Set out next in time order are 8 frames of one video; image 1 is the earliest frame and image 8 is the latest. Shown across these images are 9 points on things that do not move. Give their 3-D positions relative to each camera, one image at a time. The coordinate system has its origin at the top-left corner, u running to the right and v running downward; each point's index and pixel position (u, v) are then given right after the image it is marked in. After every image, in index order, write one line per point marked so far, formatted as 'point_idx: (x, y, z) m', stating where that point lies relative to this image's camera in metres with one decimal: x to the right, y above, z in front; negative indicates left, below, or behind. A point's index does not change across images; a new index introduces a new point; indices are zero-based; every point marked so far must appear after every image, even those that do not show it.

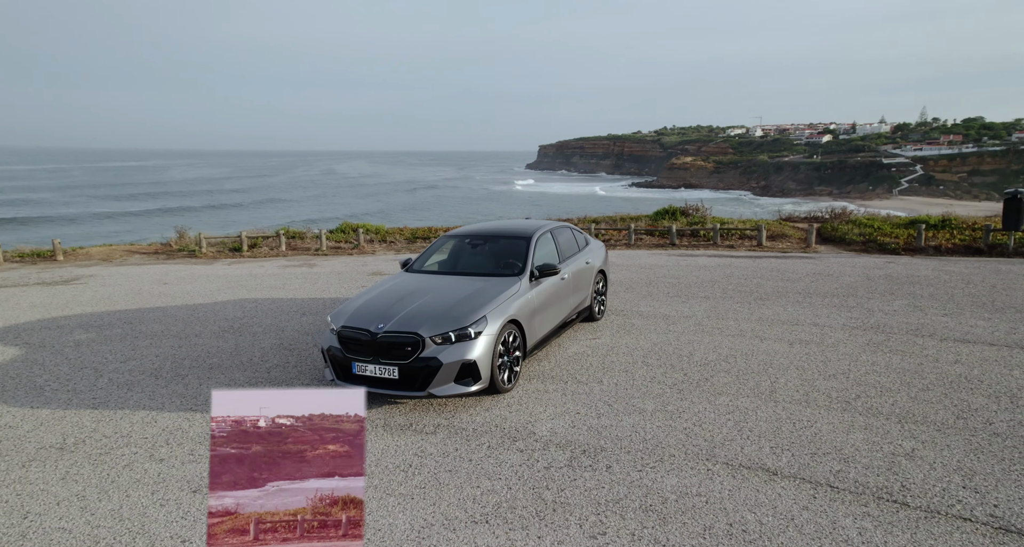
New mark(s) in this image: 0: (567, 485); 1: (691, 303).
0: (+0.4, -1.3, +3.6) m
1: (+2.7, -0.5, +8.9) m
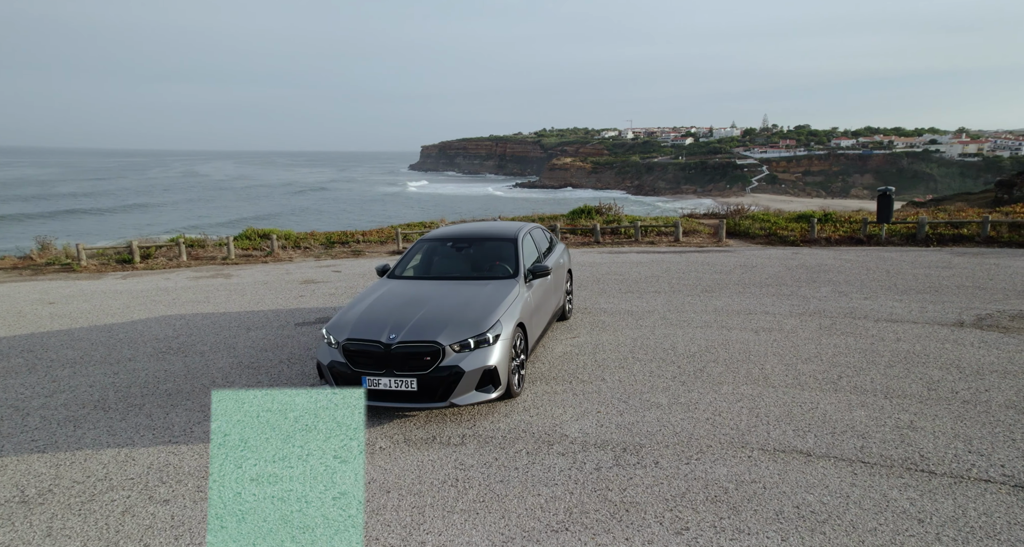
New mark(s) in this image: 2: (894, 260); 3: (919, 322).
0: (+0.7, -1.3, +3.6) m
1: (+2.1, -0.4, +9.2) m
2: (+9.2, +0.4, +14.0) m
3: (+5.3, -0.6, +7.9) m
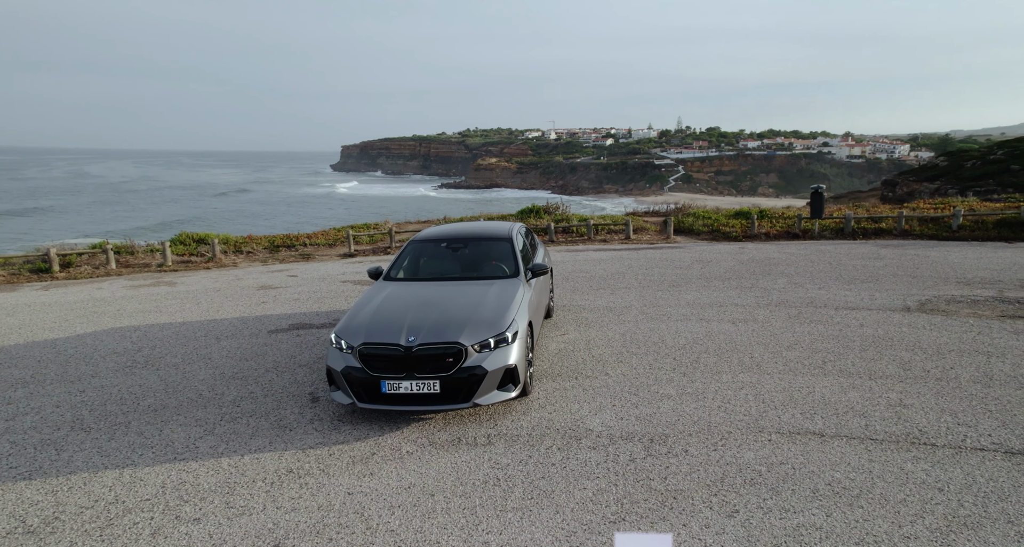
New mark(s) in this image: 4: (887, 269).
0: (+1.0, -1.3, +3.7) m
1: (+1.7, -0.3, +9.5) m
2: (+8.2, +0.6, +14.9) m
3: (+5.1, -0.5, +8.5) m
4: (+7.8, +0.1, +12.1) m
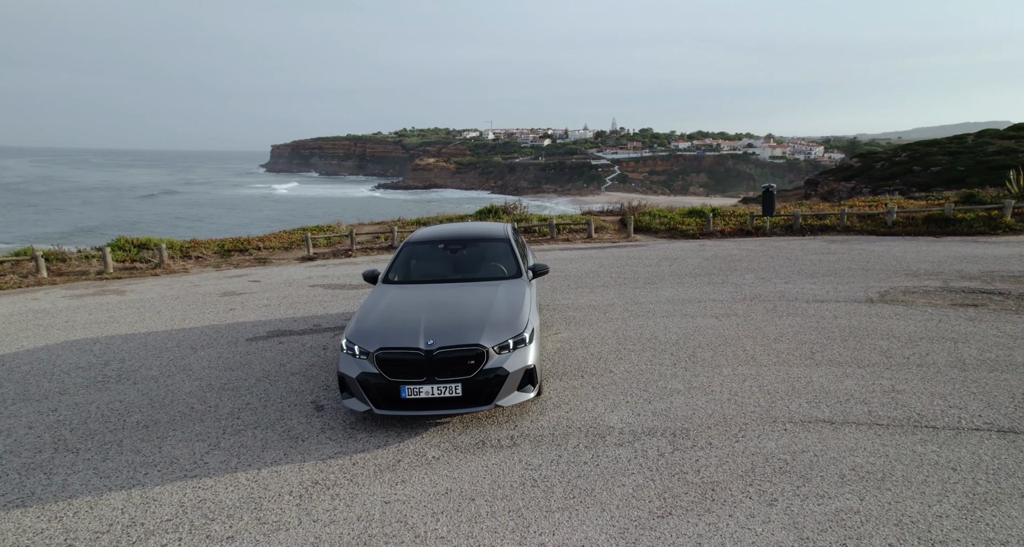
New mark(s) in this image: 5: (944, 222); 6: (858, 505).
0: (+1.2, -1.2, +3.8) m
1: (+1.4, -0.3, +9.6) m
2: (+7.3, +0.7, +15.6) m
3: (+4.8, -0.4, +8.9) m
4: (+7.2, +0.2, +12.8) m
5: (+14.3, +1.7, +19.3) m
6: (+1.9, -1.3, +3.2) m
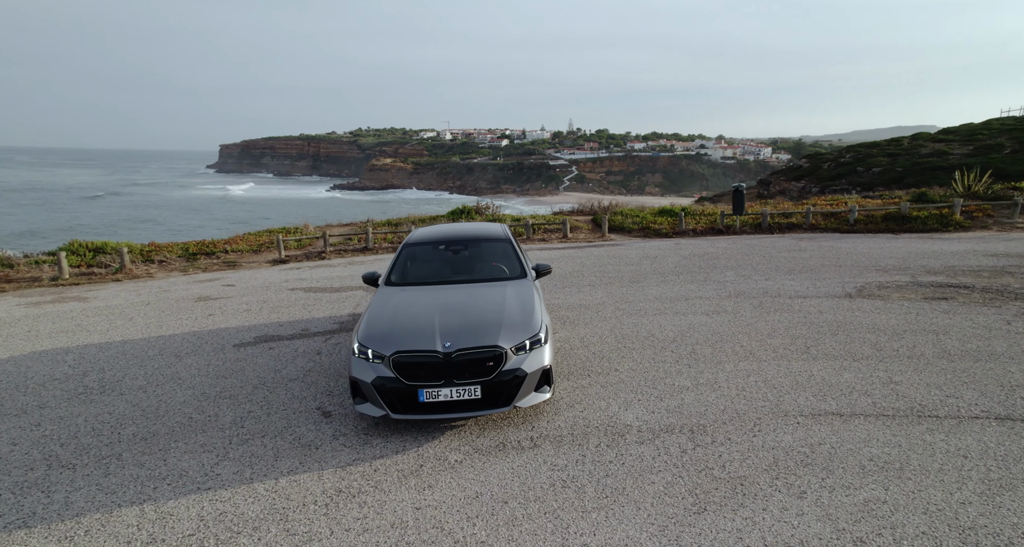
0: (+1.4, -1.2, +3.8) m
1: (+1.2, -0.3, +9.6) m
2: (+6.8, +0.8, +16.0) m
3: (+4.7, -0.3, +9.2) m
4: (+6.8, +0.3, +13.2) m
5: (+13.5, +1.9, +20.2) m
6: (+2.1, -1.3, +3.3) m
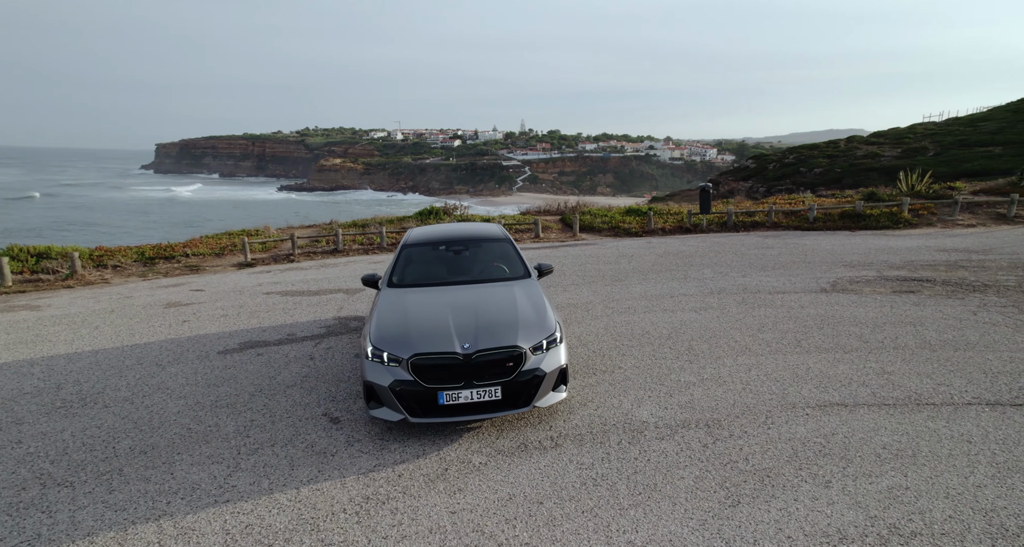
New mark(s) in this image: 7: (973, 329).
0: (+1.6, -1.2, +3.9) m
1: (+1.0, -0.3, +9.7) m
2: (+6.1, +0.9, +16.4) m
3: (+4.5, -0.3, +9.5) m
4: (+6.3, +0.4, +13.6) m
5: (+12.5, +2.0, +21.0) m
6: (+2.3, -1.2, +3.4) m
7: (+5.5, -0.7, +7.0) m
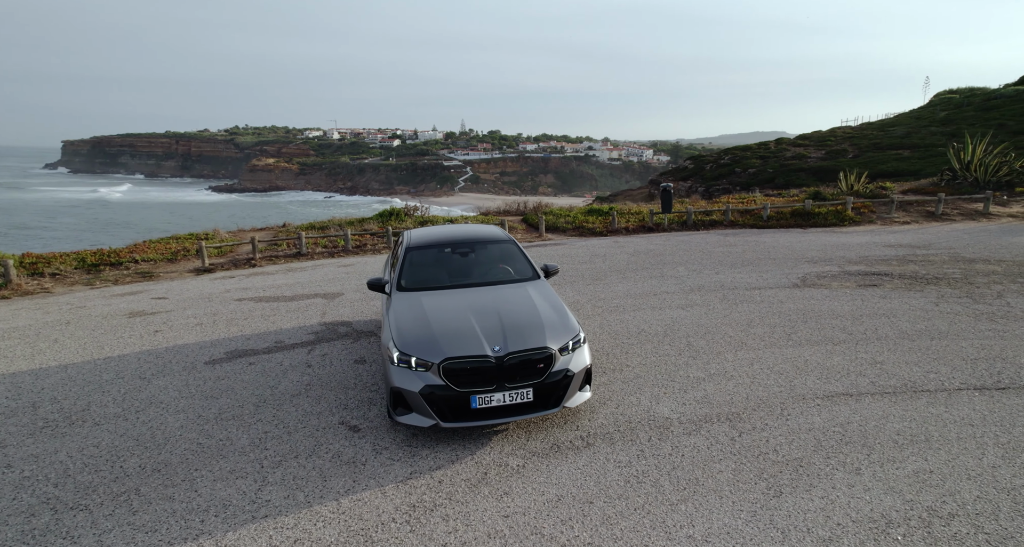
0: (+1.8, -1.2, +4.0) m
1: (+0.7, -0.3, +9.8) m
2: (+5.2, +1.0, +16.9) m
3: (+4.2, -0.2, +9.8) m
4: (+5.7, +0.5, +14.1) m
5: (+11.2, +2.2, +22.0) m
6: (+2.6, -1.2, +3.7) m
7: (+5.5, -0.6, +7.5) m
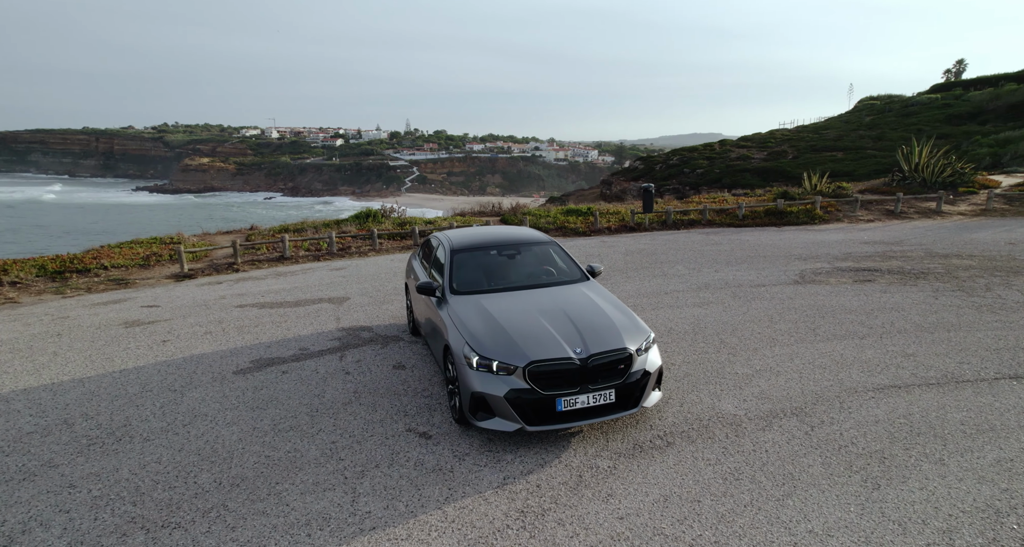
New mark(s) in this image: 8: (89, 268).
0: (+2.4, -1.2, +4.2) m
1: (+0.9, -0.3, +9.8) m
2: (+4.9, +1.0, +17.3) m
3: (+4.4, -0.2, +10.1) m
4: (+5.6, +0.5, +14.5) m
5: (+10.5, +2.3, +22.8) m
6: (+3.3, -1.2, +3.9) m
7: (+5.9, -0.5, +7.9) m
8: (-12.4, +0.2, +17.2) m
